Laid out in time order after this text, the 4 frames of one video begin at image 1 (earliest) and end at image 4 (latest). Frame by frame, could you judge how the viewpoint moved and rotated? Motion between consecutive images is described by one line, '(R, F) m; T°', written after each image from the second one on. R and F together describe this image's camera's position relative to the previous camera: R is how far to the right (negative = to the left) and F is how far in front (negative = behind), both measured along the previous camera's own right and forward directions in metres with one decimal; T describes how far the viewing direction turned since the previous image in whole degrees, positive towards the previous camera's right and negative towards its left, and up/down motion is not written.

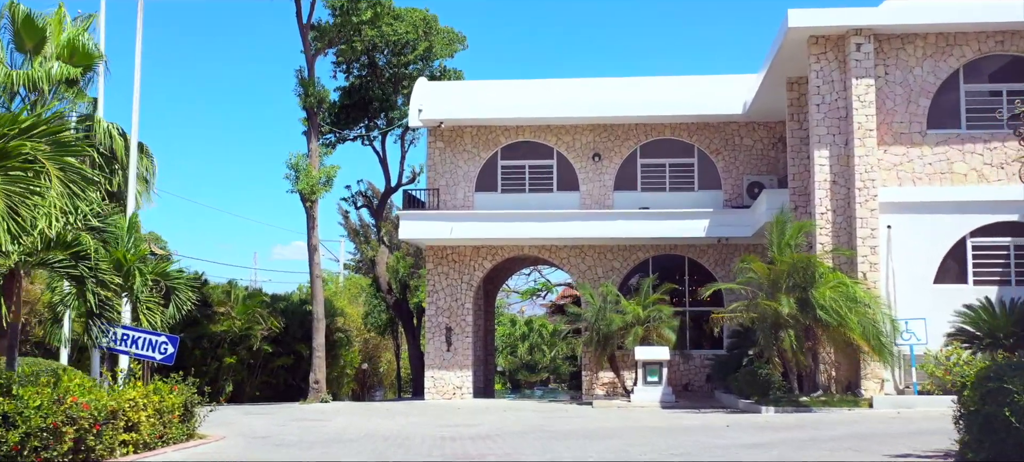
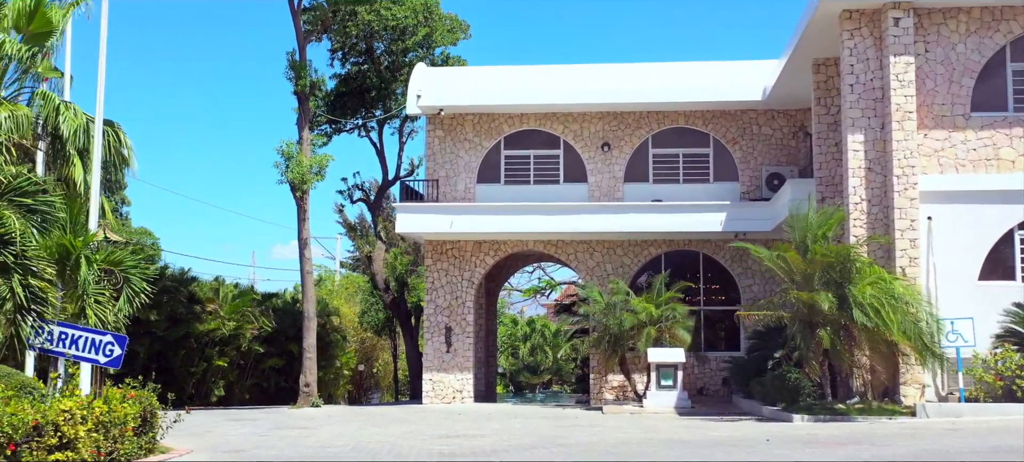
(-0.1, +1.4) m; 0°
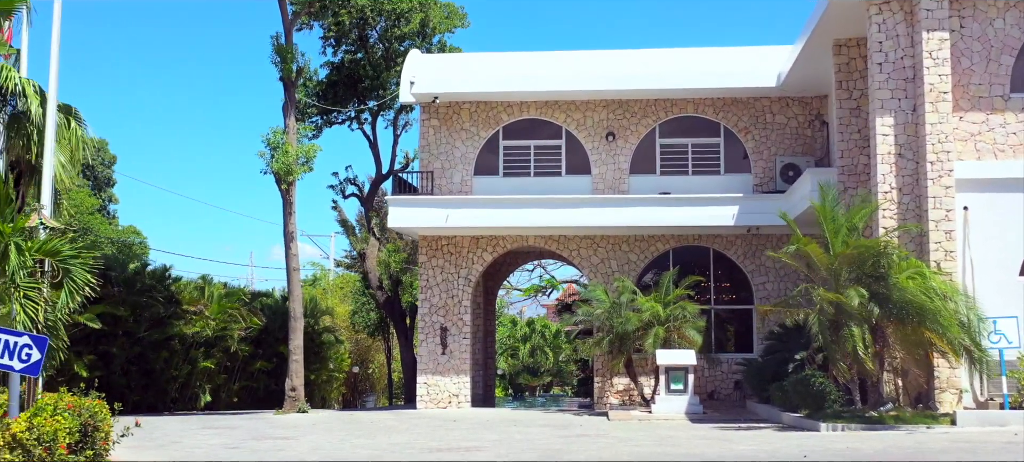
(0.0, +1.2) m; 0°
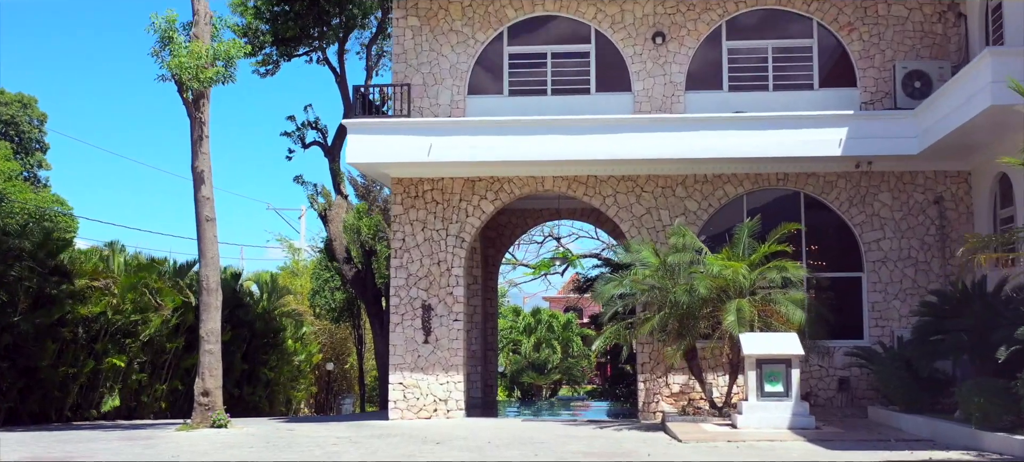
(-0.2, +6.1) m; 0°
